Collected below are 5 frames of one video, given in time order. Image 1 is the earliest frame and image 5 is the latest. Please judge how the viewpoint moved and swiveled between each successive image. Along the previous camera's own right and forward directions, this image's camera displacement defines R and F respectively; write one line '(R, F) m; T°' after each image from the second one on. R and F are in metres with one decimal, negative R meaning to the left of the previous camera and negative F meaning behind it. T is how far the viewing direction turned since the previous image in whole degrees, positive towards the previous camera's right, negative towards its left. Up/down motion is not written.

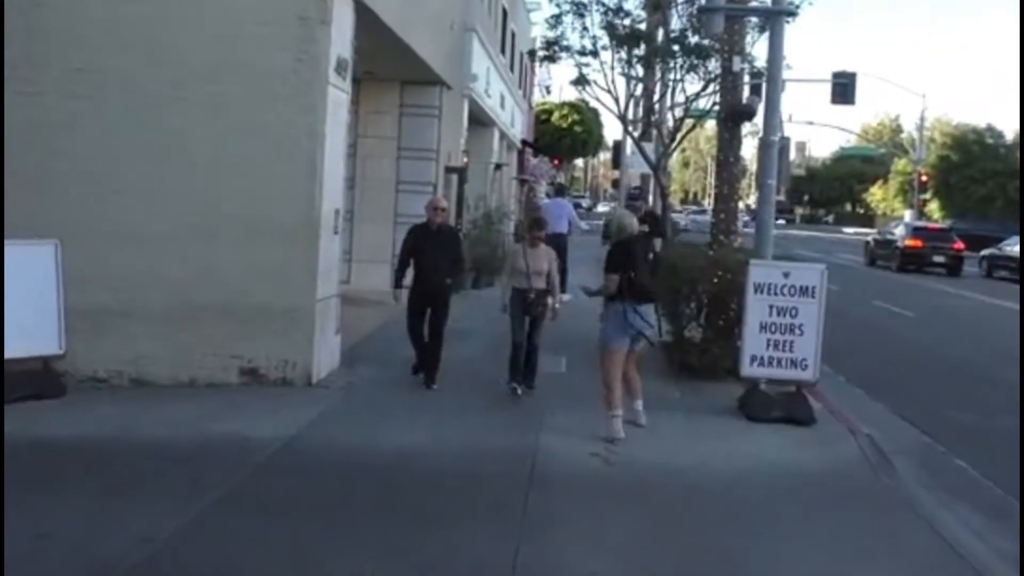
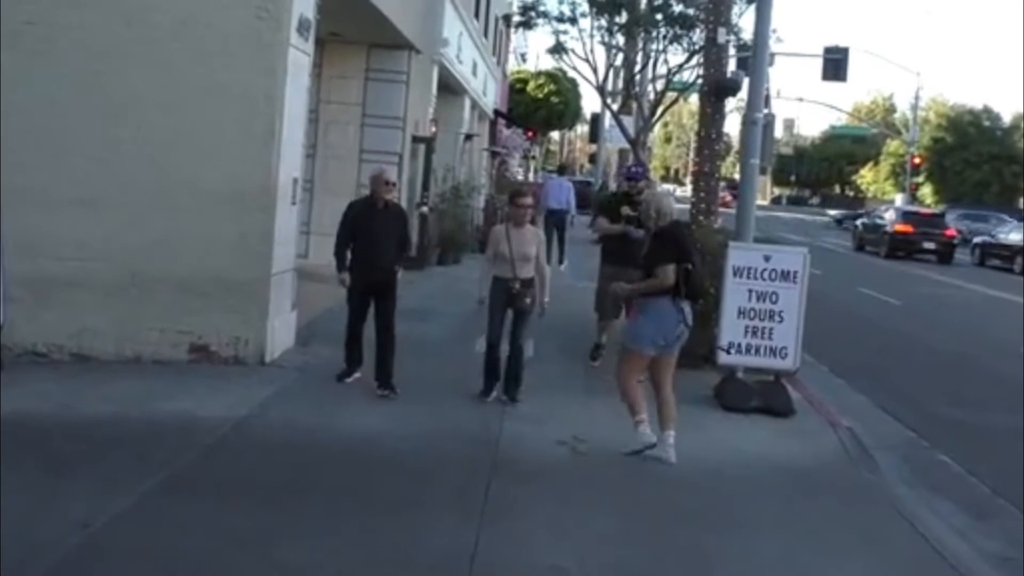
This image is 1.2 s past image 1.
(+0.2, +0.6) m; 0°
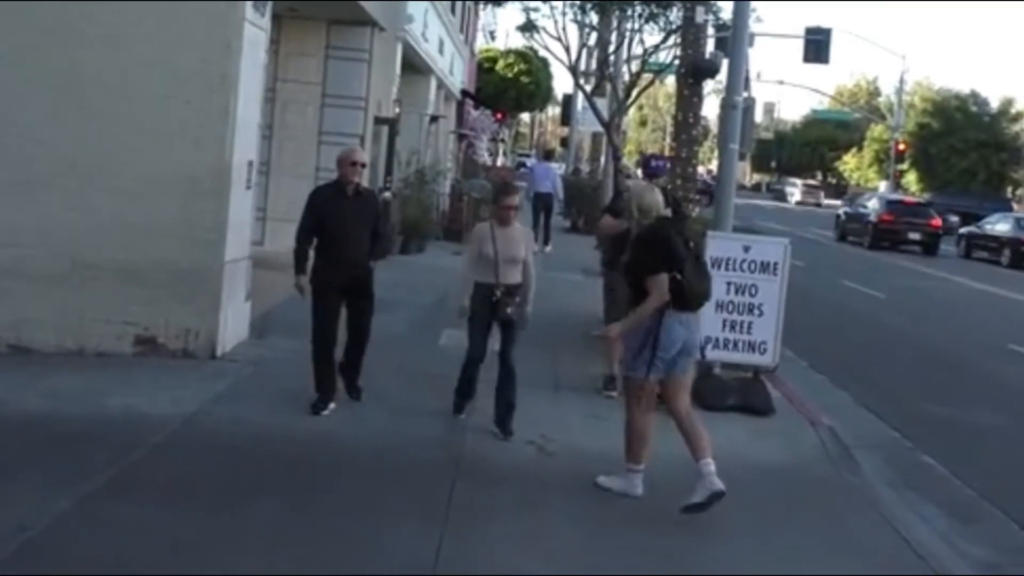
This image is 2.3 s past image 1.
(0.0, +0.5) m; +1°
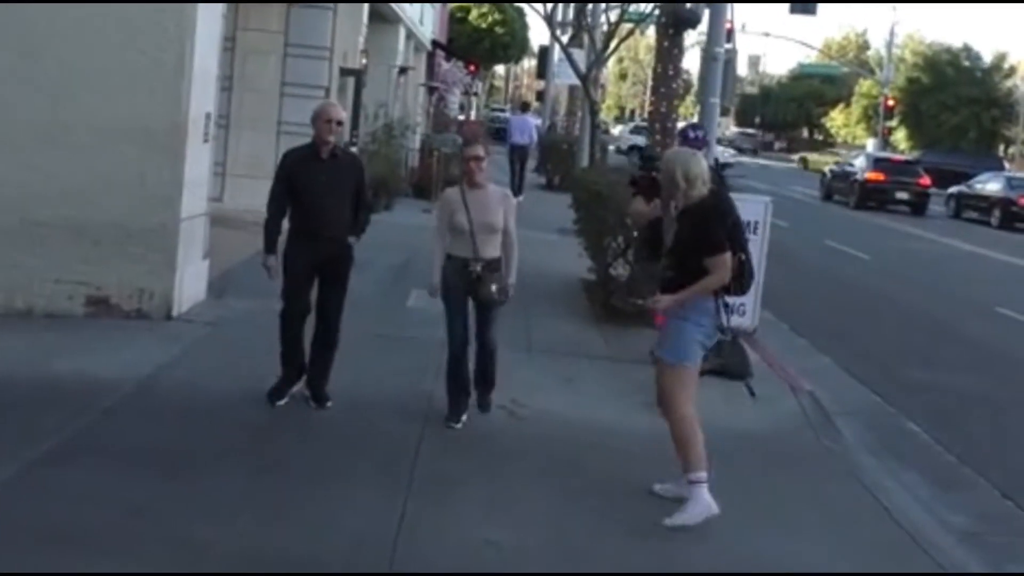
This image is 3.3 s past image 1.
(+0.1, +0.4) m; 0°
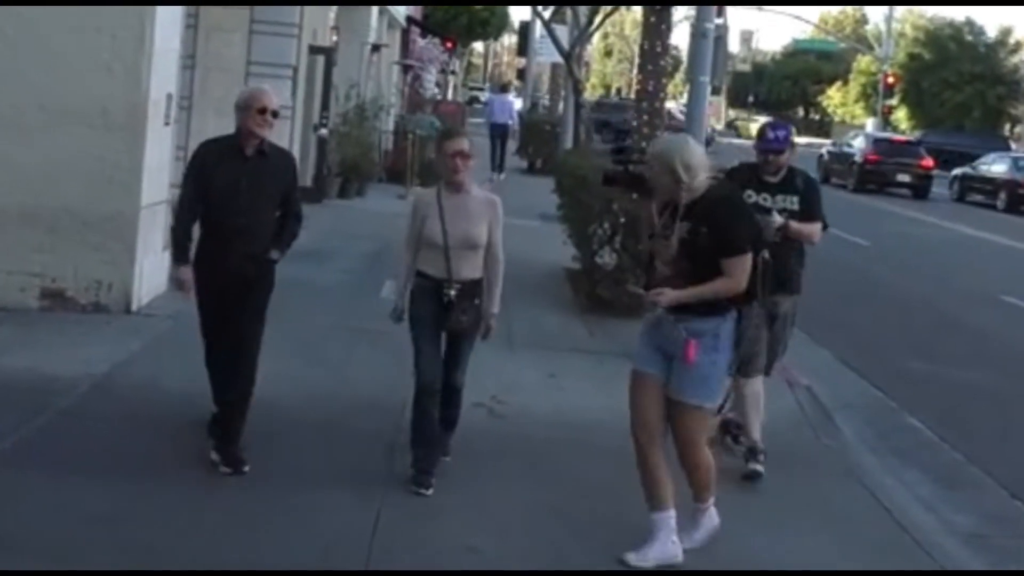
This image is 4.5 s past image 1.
(+0.1, +0.5) m; 0°
